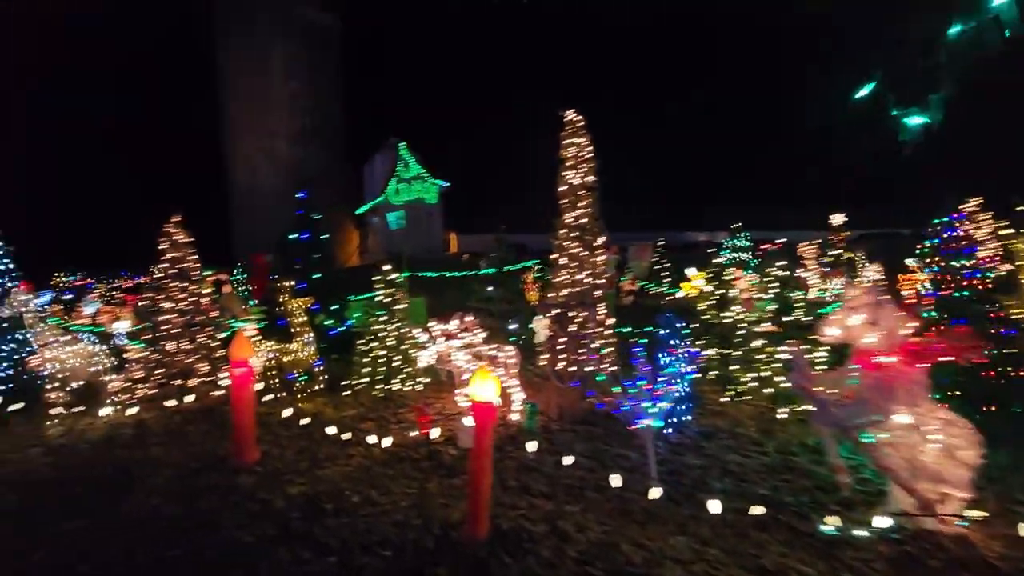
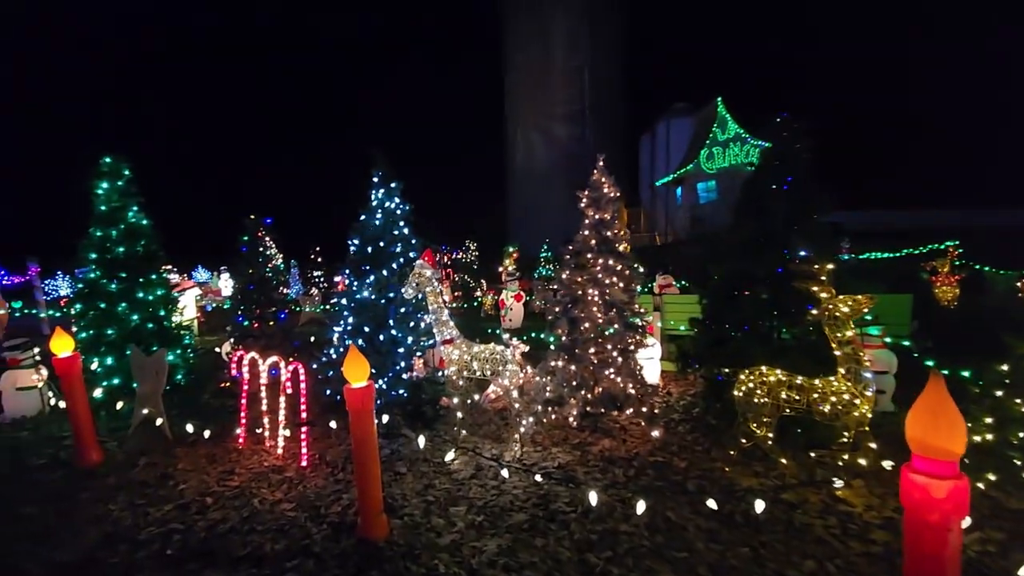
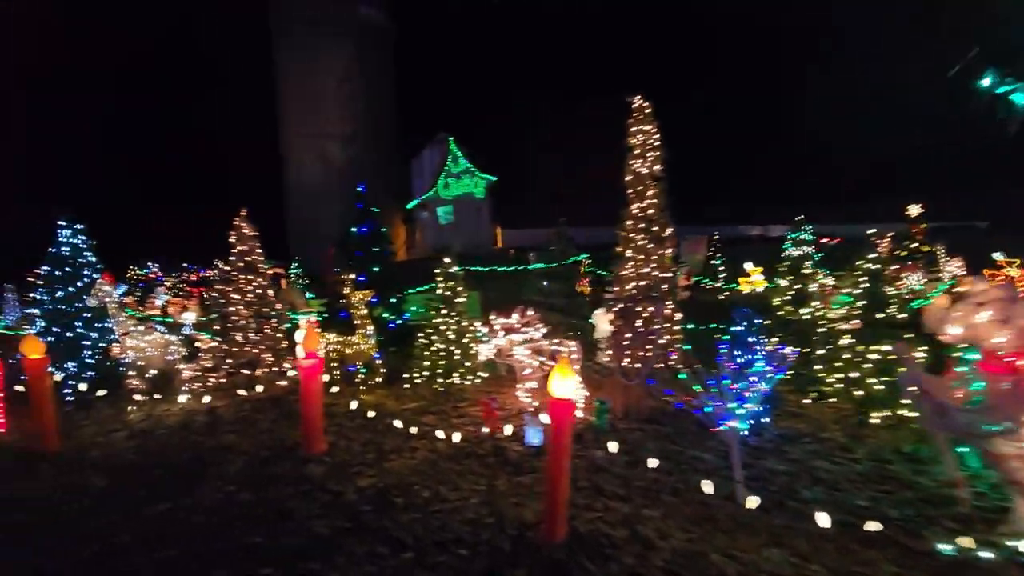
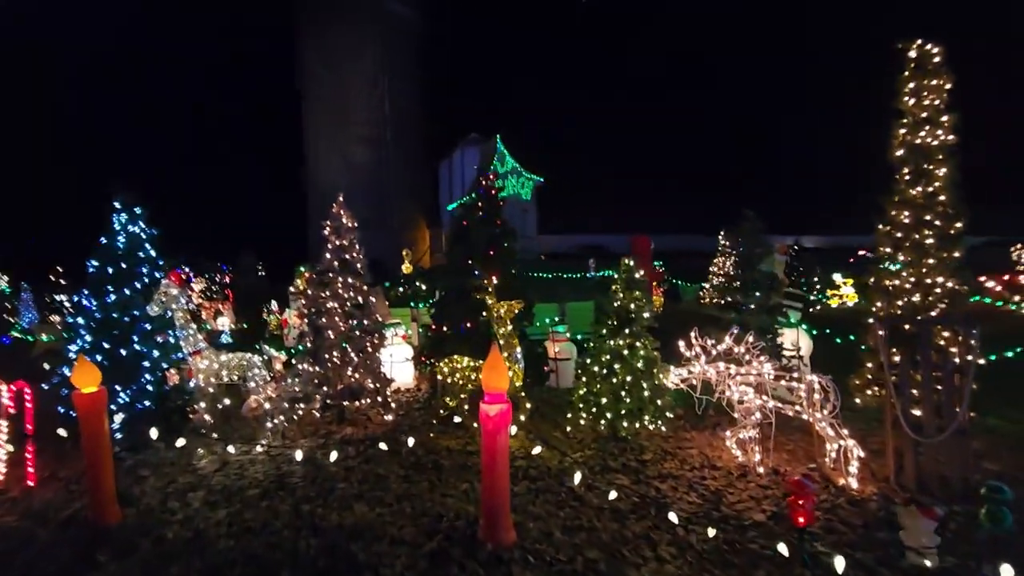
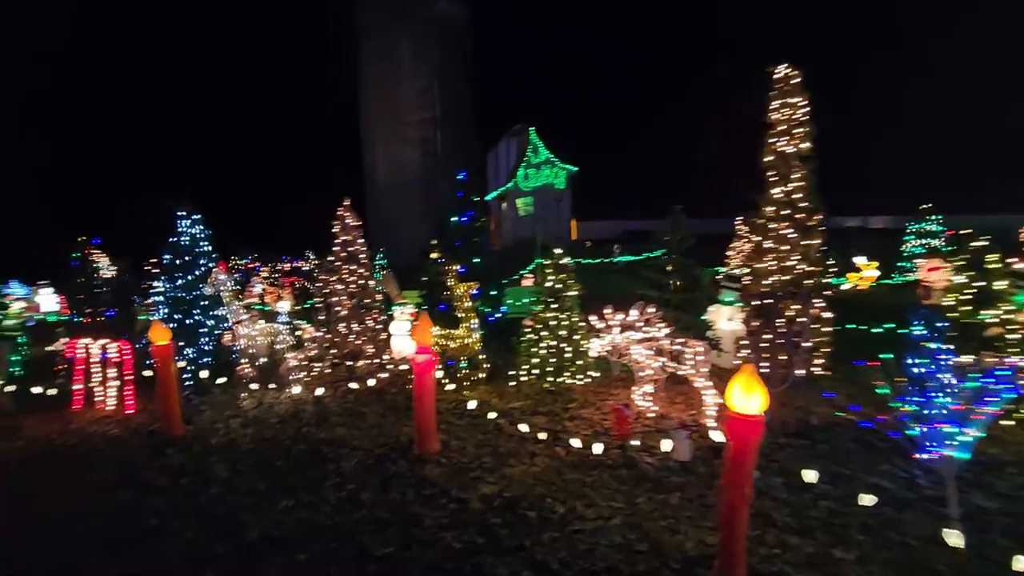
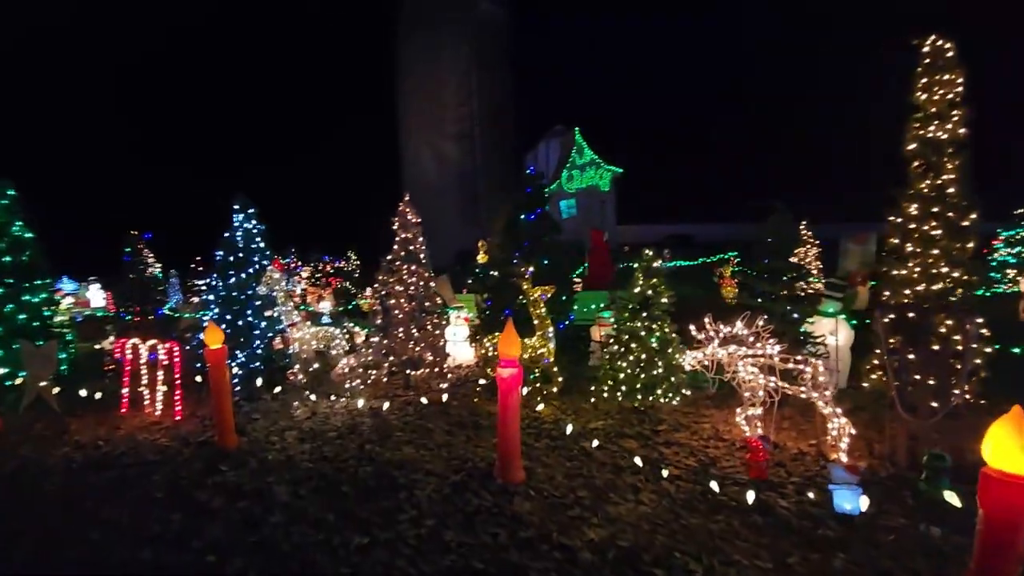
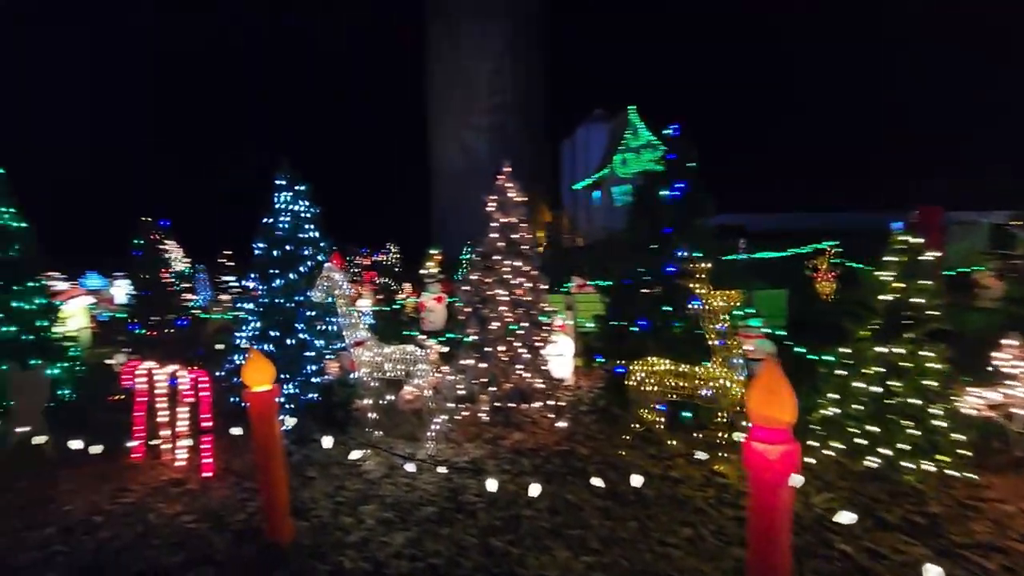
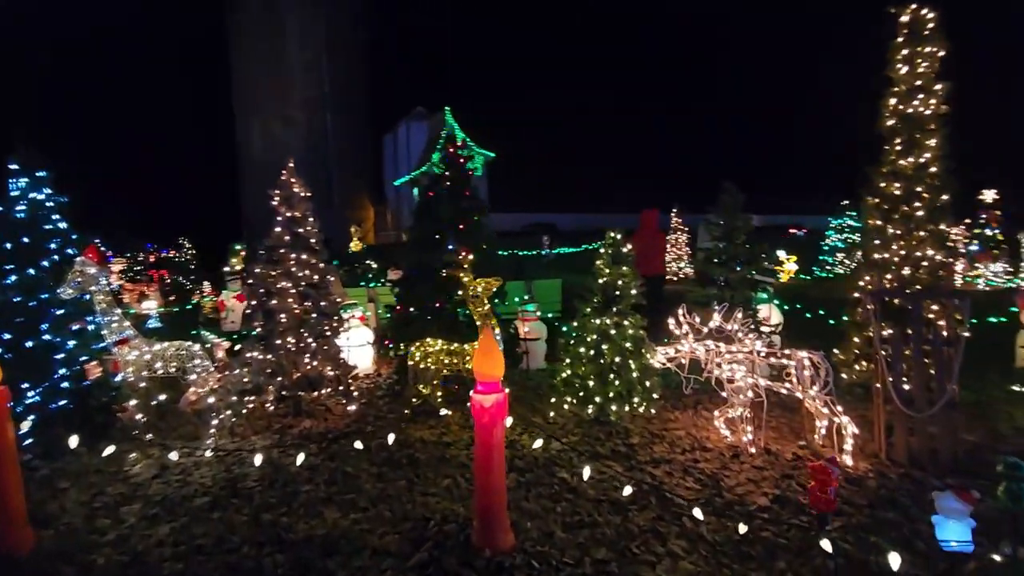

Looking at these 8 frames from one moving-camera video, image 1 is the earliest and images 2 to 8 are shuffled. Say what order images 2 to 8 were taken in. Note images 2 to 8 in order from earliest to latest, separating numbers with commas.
3, 5, 6, 4, 8, 7, 2
